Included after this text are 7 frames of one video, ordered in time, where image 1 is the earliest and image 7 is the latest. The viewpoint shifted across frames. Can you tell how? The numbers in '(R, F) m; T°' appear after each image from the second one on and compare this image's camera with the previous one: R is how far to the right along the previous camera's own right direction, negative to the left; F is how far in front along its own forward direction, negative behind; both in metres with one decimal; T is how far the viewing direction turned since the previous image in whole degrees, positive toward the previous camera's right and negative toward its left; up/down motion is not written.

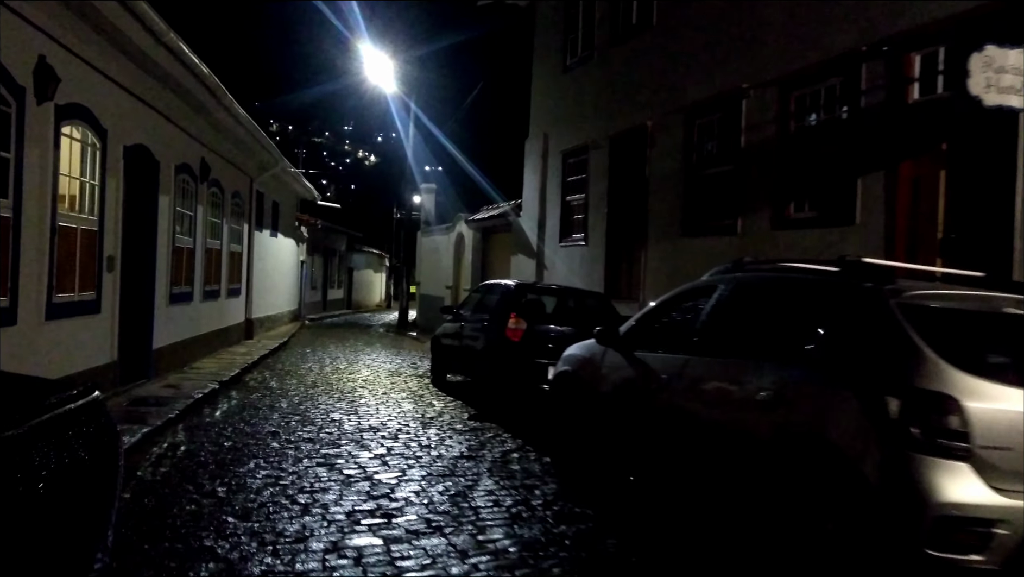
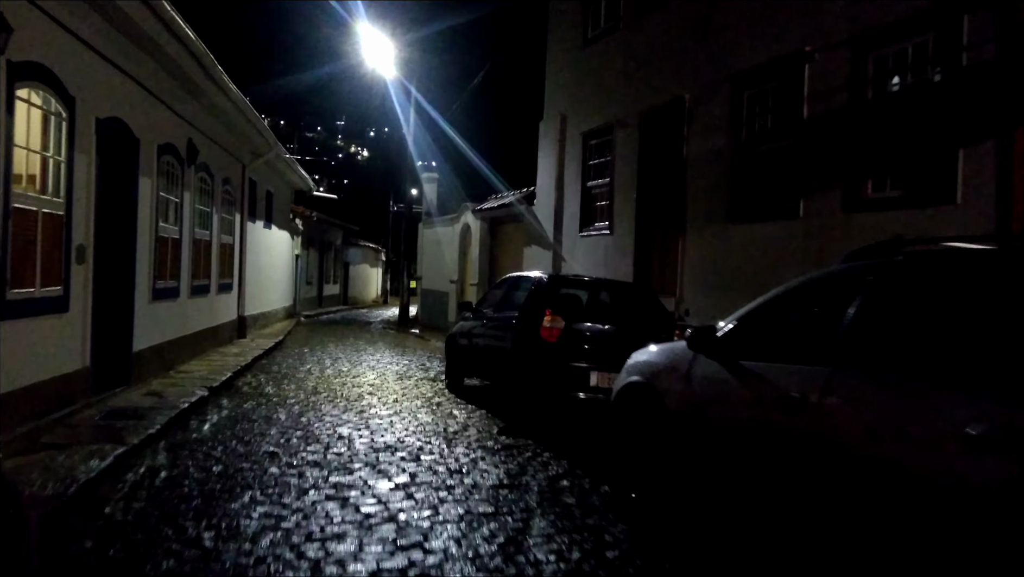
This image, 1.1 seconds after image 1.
(-0.4, +1.2) m; 0°
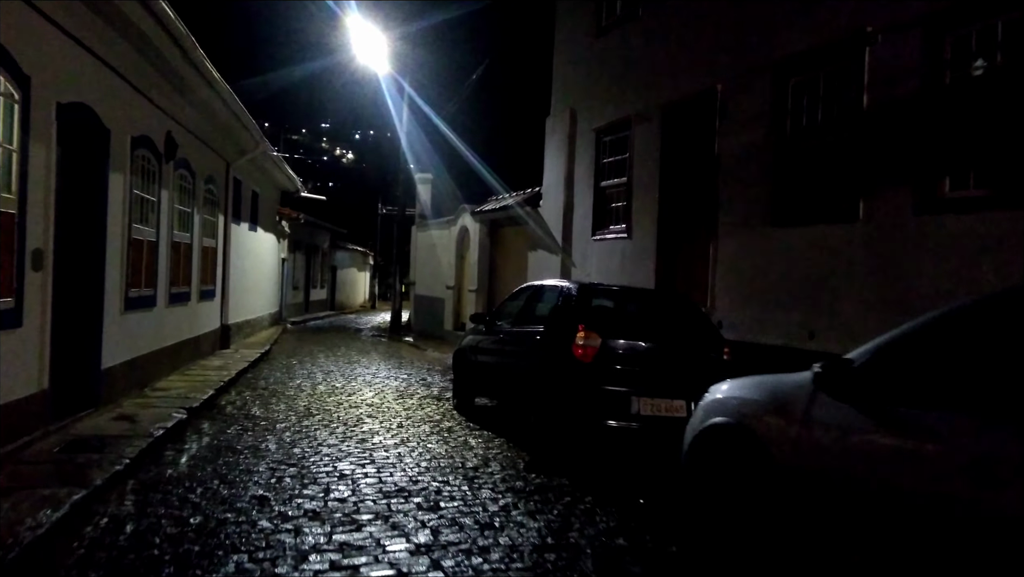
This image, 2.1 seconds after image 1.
(-0.3, +1.0) m; +1°
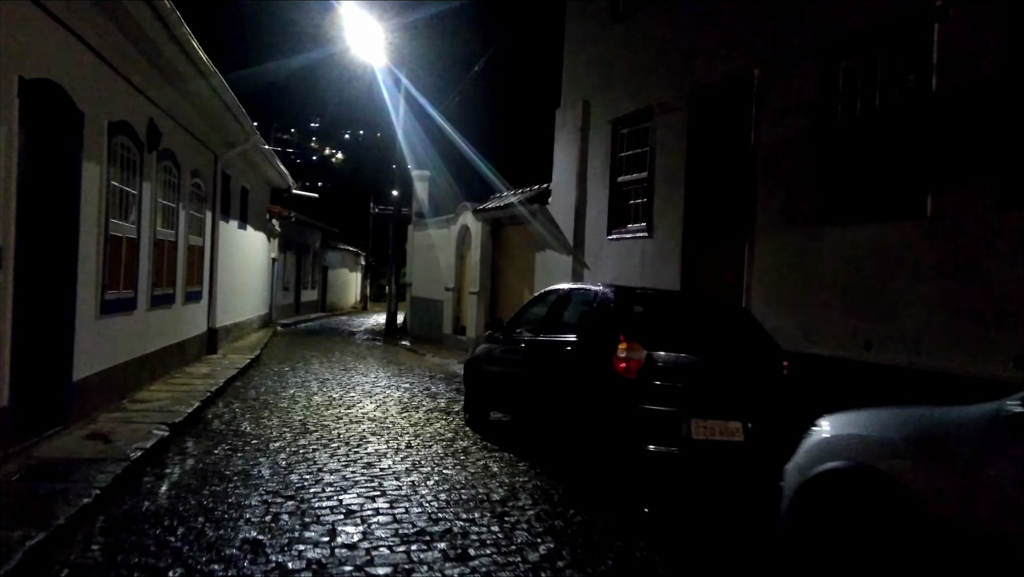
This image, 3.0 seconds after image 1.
(-0.3, +0.9) m; +1°
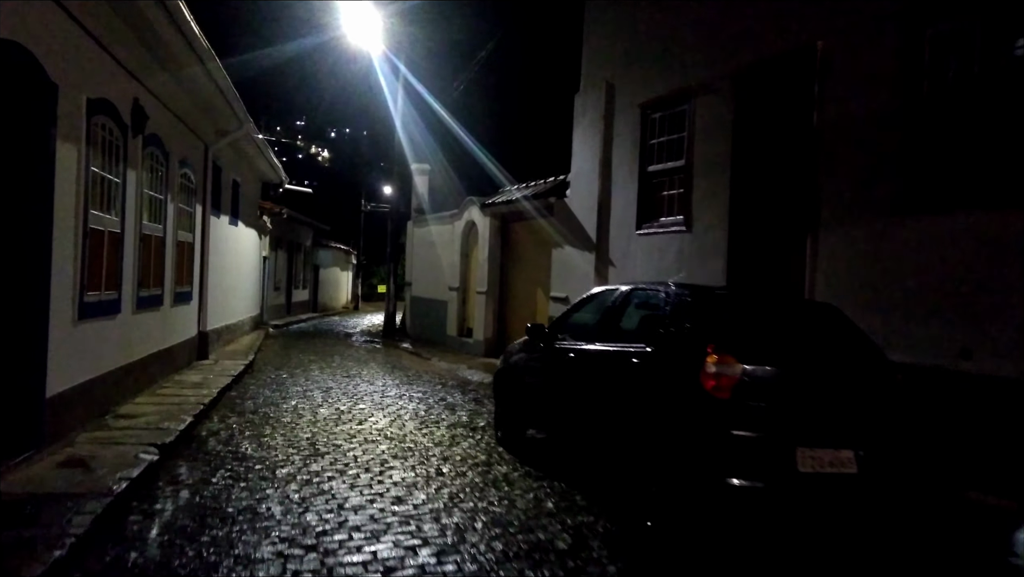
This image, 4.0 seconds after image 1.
(-0.4, +1.0) m; +1°
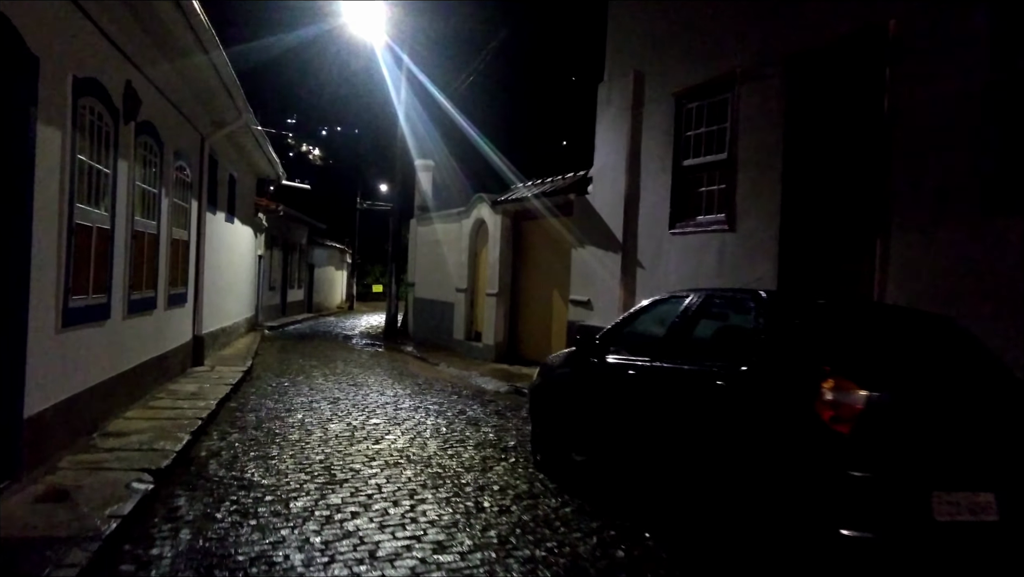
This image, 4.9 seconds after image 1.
(-0.4, +0.8) m; +1°
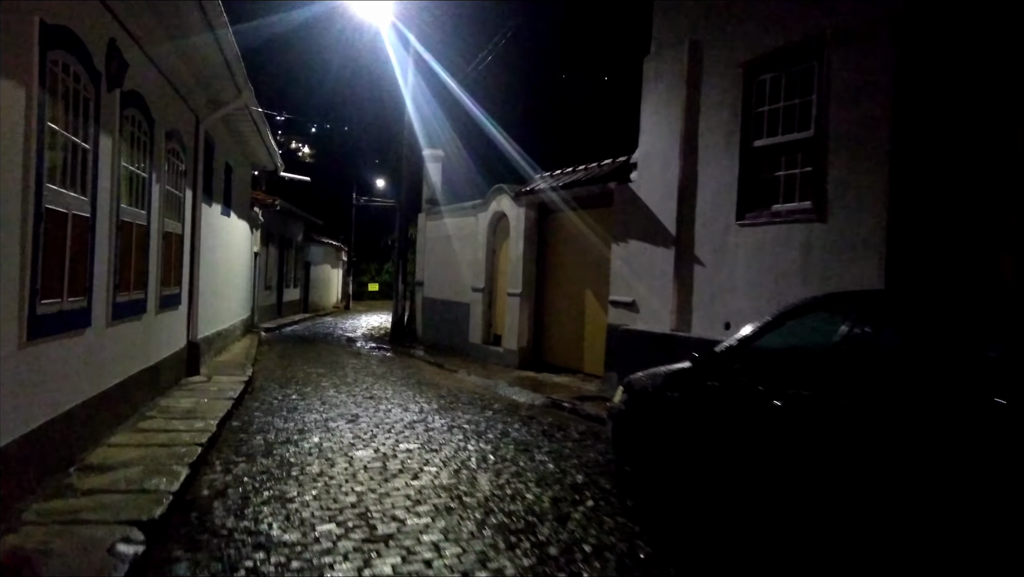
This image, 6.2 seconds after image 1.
(-0.6, +1.3) m; +1°
